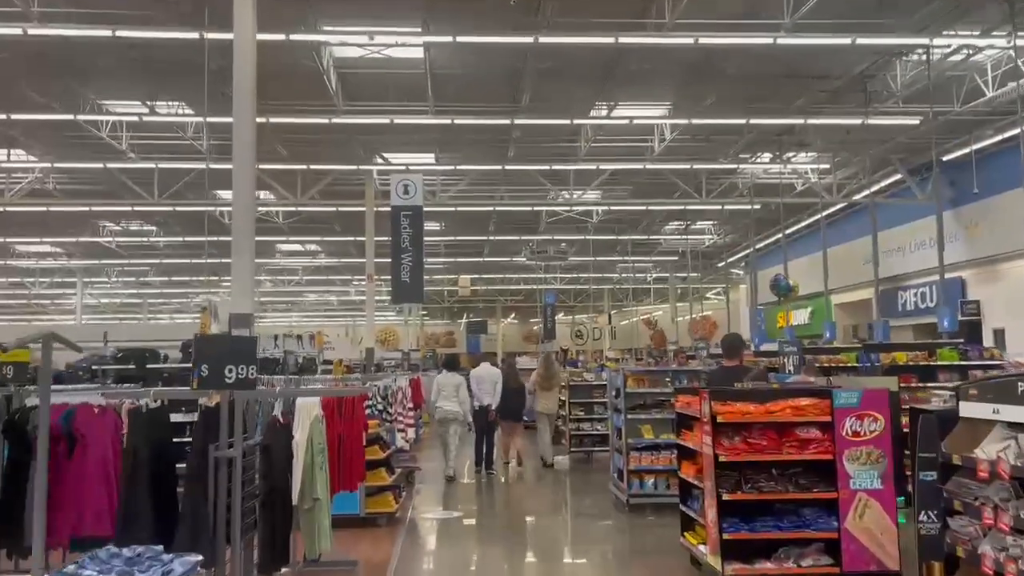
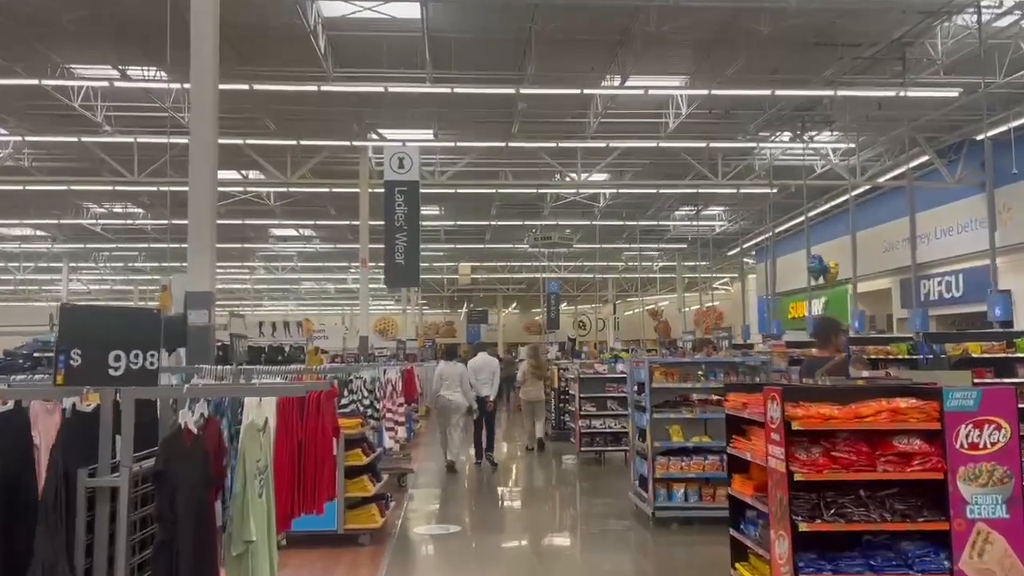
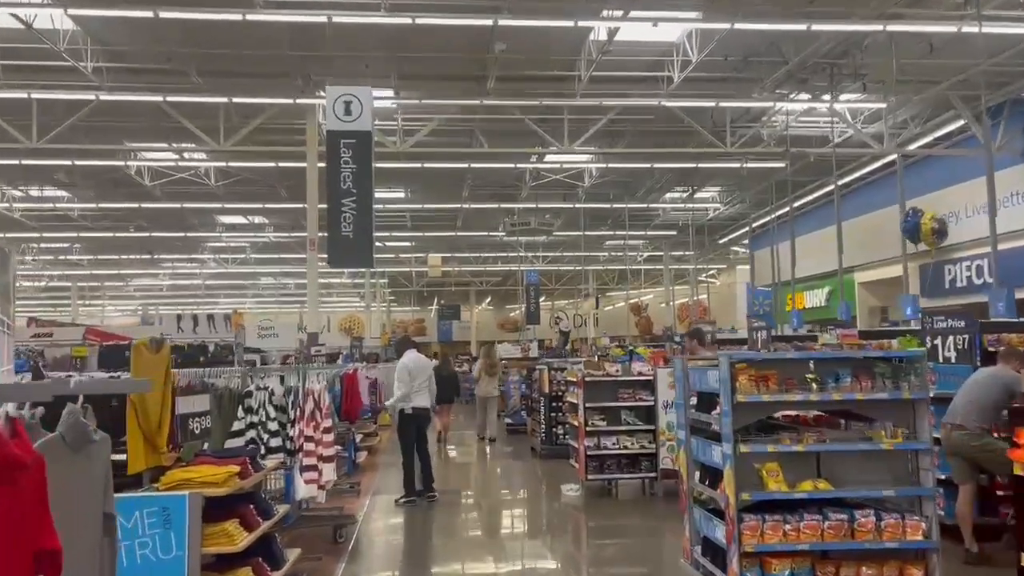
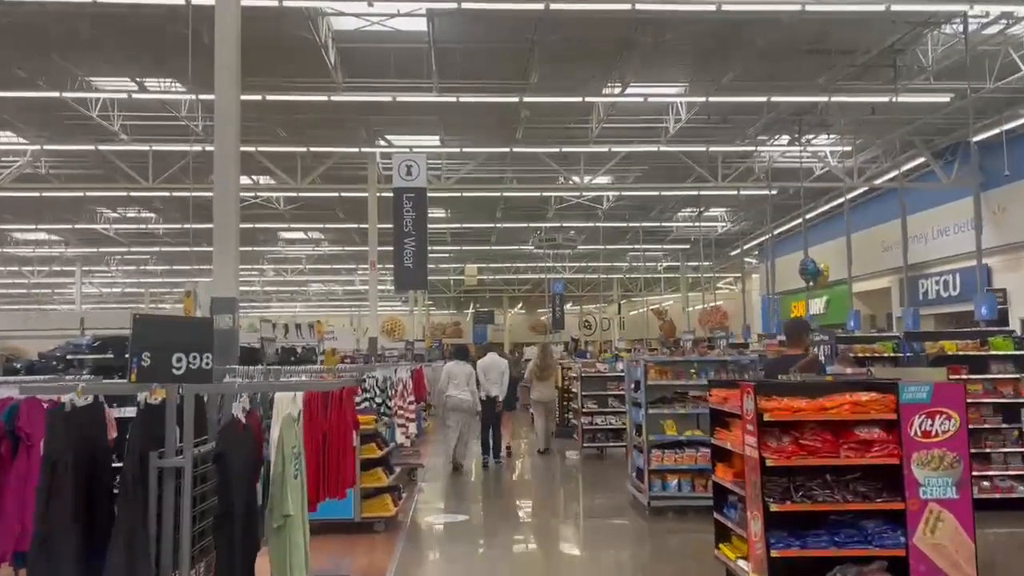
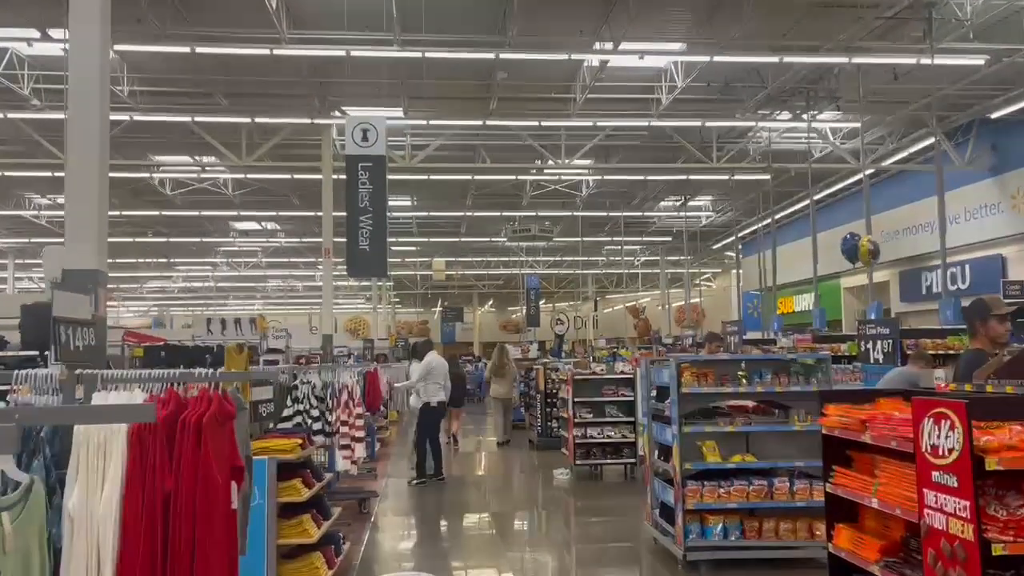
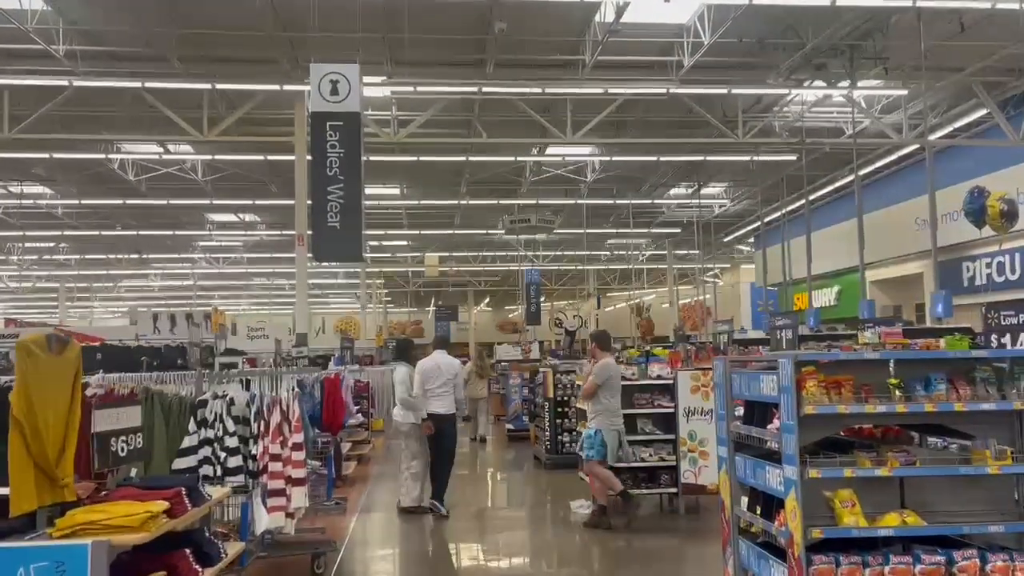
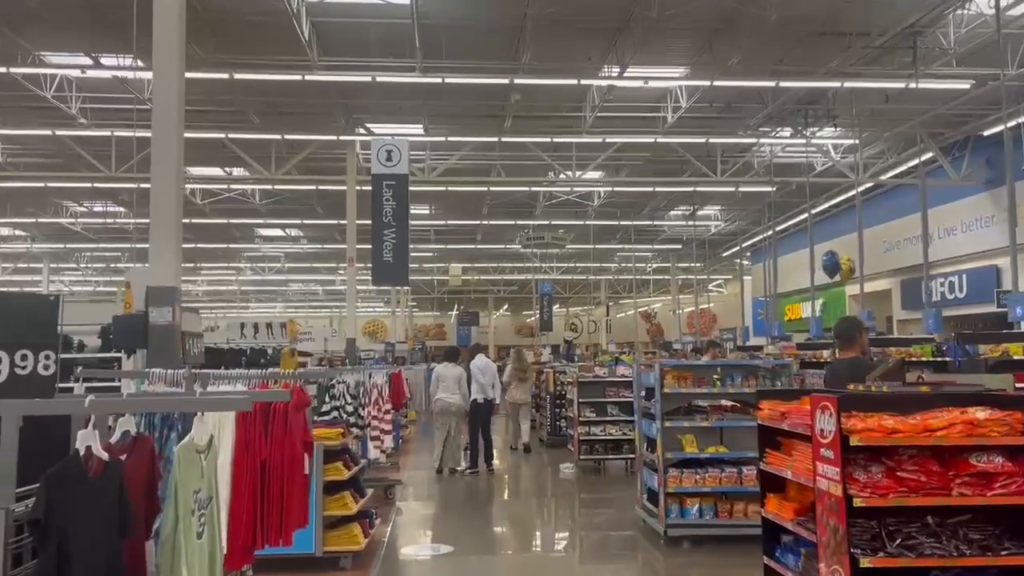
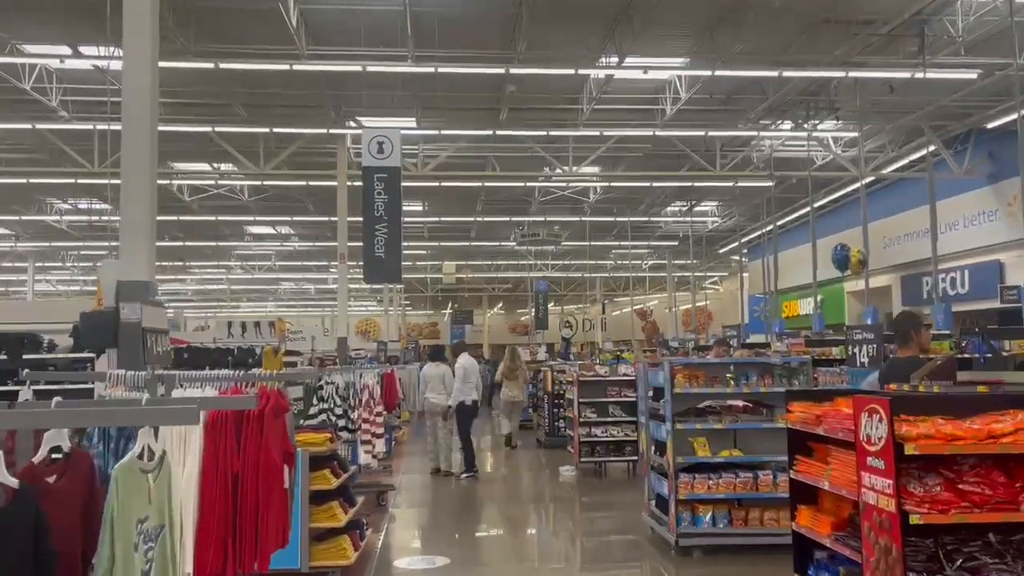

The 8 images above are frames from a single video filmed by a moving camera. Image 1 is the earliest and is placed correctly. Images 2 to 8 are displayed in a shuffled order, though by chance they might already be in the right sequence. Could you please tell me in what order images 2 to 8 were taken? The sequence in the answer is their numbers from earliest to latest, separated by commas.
4, 2, 7, 8, 5, 3, 6
